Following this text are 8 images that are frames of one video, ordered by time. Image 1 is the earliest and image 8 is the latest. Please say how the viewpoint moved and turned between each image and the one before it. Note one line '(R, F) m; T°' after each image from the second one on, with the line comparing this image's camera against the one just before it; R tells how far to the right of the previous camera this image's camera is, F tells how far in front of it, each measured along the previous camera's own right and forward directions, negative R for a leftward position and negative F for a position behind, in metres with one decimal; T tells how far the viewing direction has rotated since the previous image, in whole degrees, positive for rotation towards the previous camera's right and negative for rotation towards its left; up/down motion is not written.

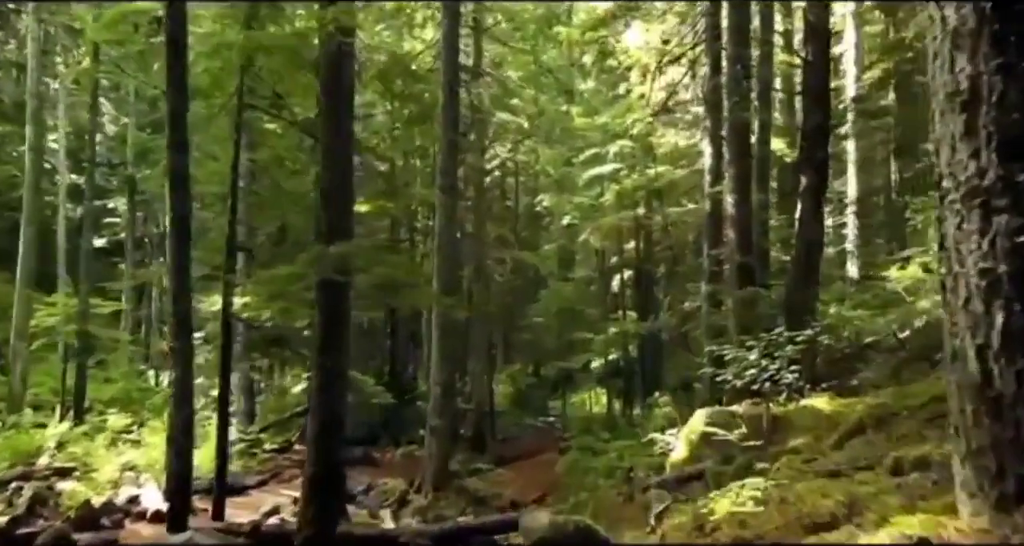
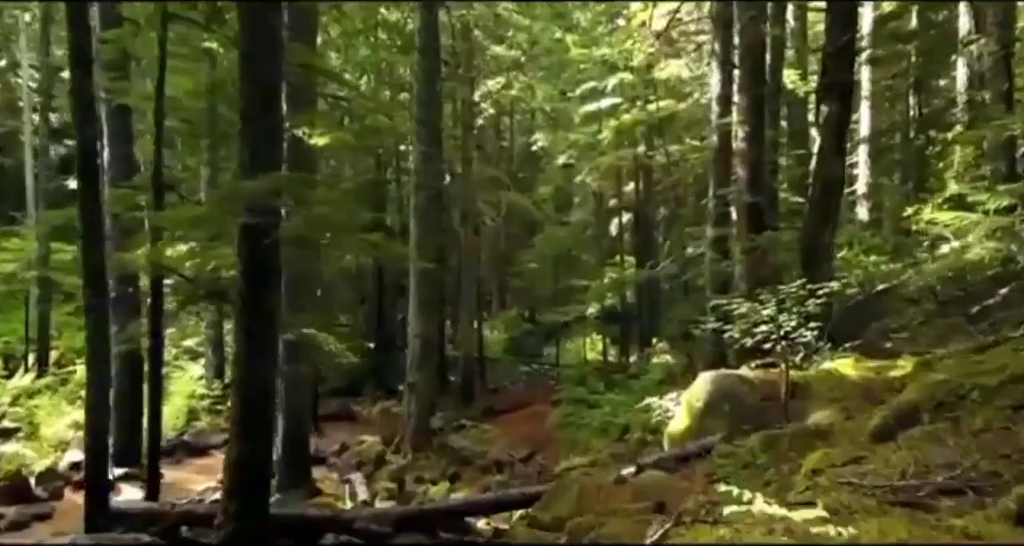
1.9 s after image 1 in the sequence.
(+0.3, +1.4) m; 0°
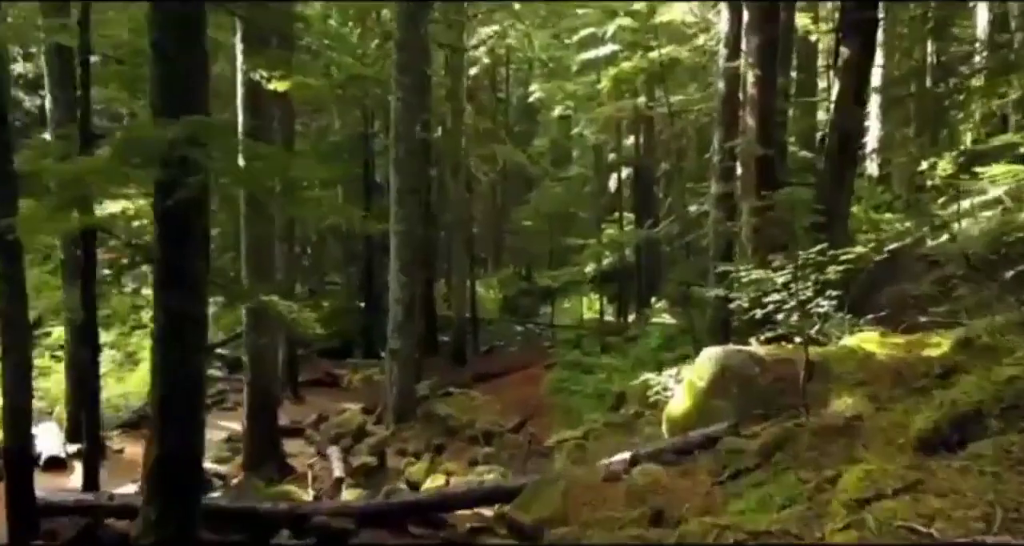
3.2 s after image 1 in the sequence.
(+0.2, +1.0) m; 0°
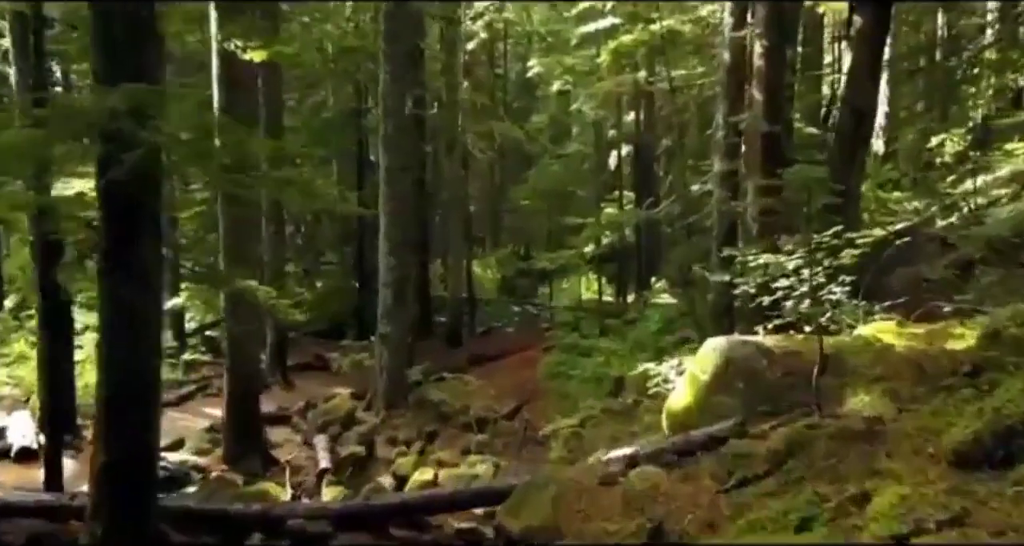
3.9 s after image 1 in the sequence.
(+0.1, +0.5) m; 0°
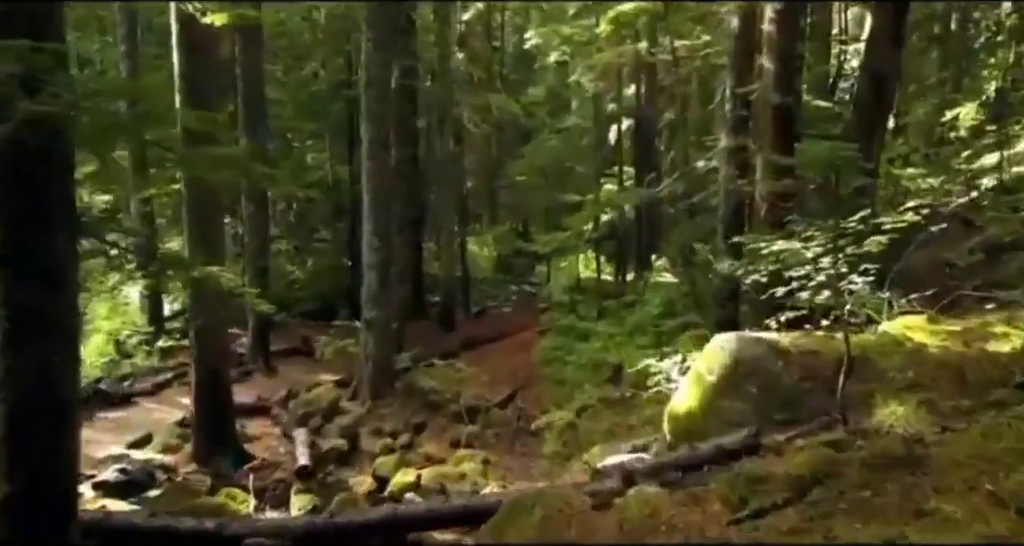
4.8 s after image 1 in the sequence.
(+0.1, +0.8) m; 0°
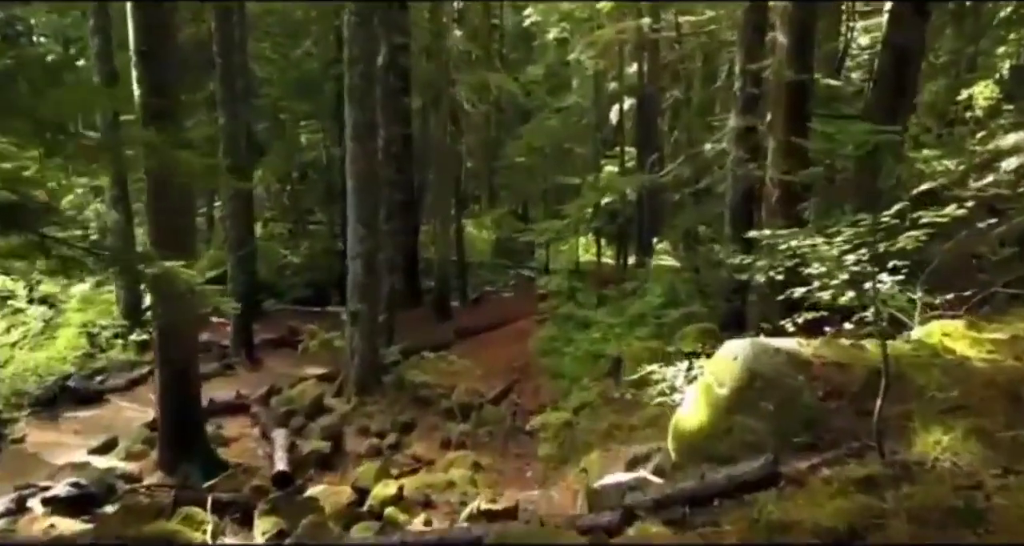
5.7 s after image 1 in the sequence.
(+0.1, +0.7) m; 0°
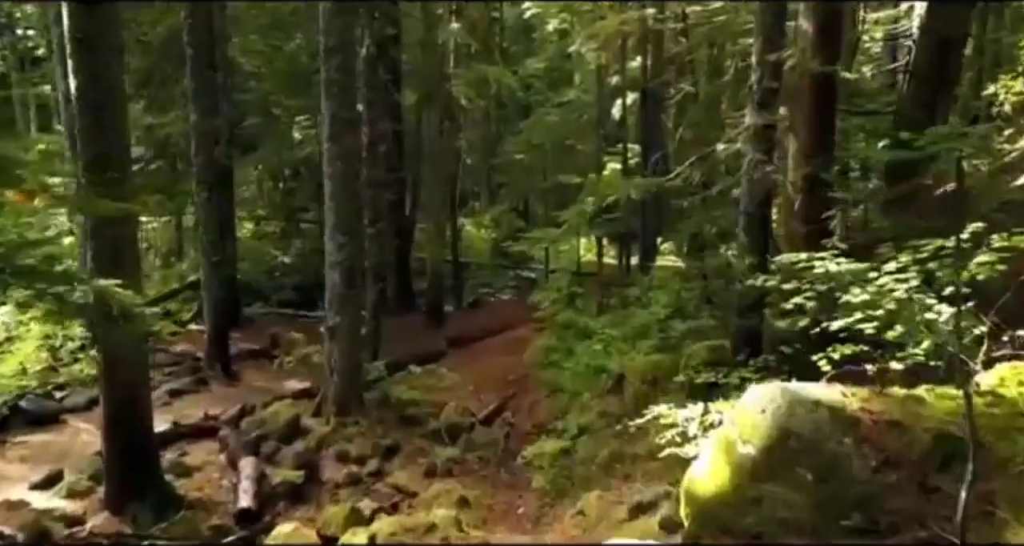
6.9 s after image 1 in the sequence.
(+0.1, +1.0) m; 0°
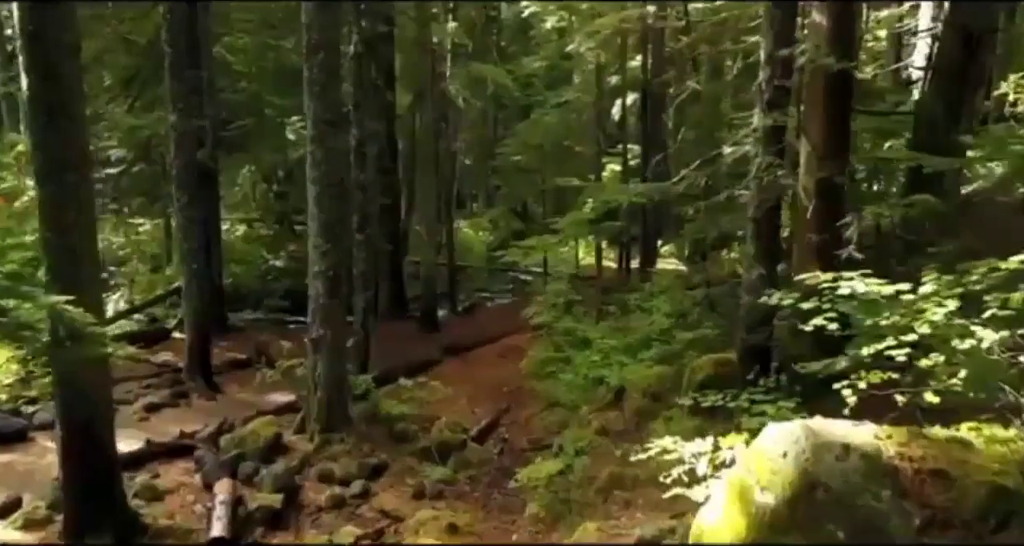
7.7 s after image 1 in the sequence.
(+0.1, +0.6) m; 0°
